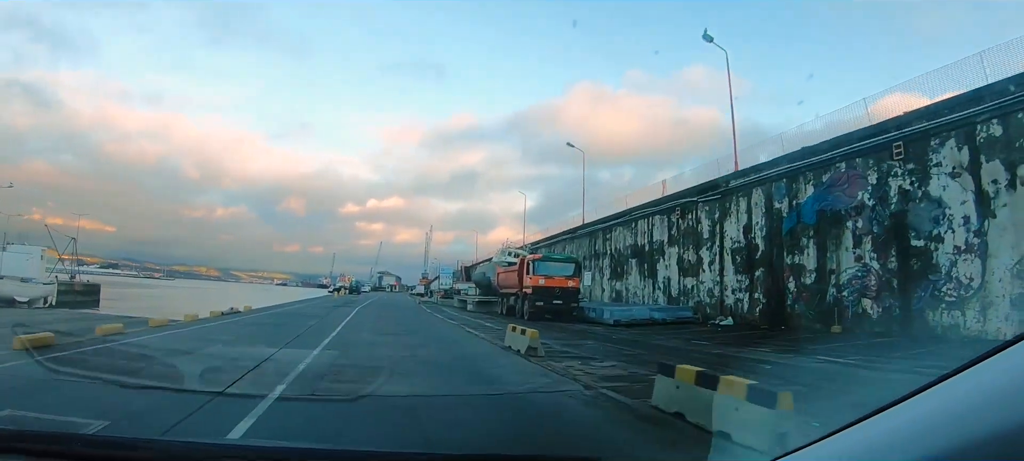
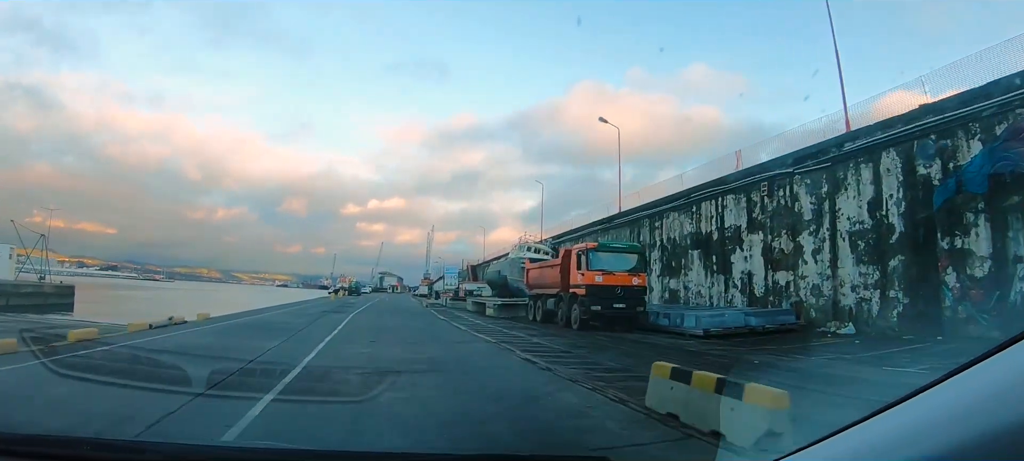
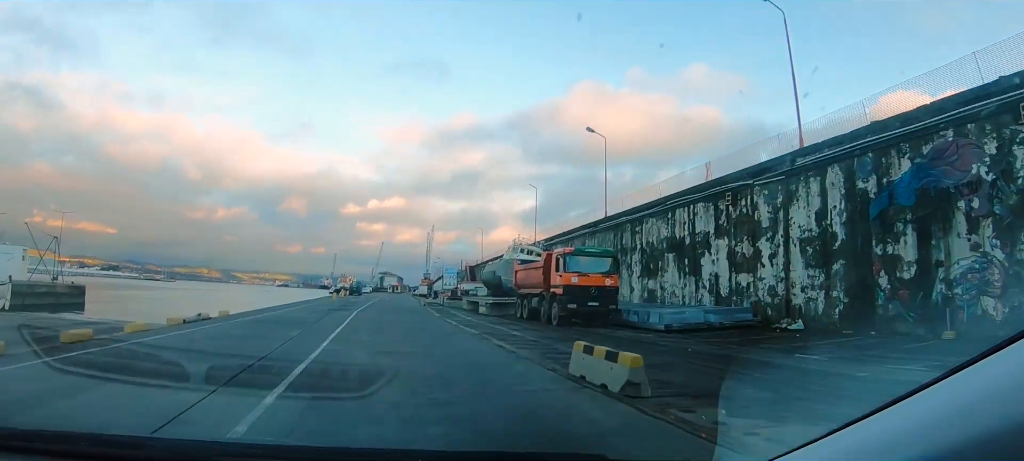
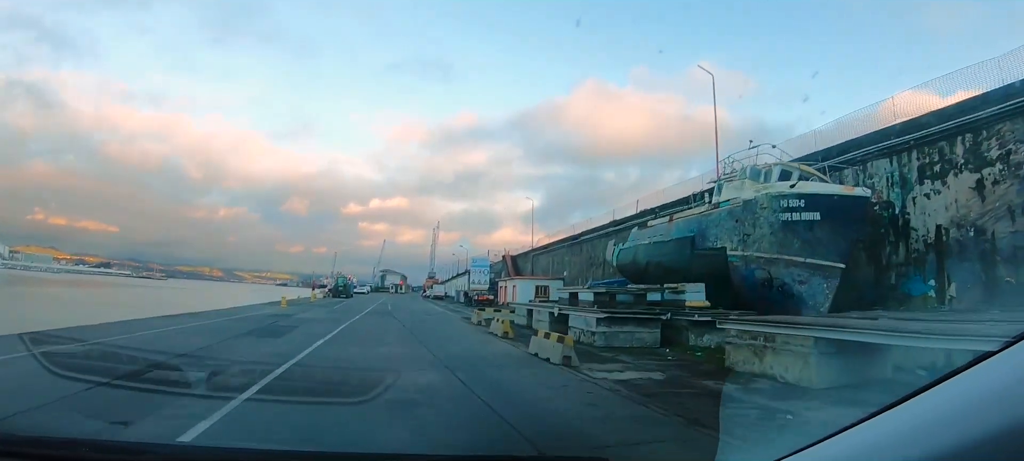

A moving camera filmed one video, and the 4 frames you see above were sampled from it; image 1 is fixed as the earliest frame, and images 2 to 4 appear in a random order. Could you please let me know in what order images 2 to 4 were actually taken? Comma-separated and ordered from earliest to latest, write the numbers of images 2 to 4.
3, 2, 4
